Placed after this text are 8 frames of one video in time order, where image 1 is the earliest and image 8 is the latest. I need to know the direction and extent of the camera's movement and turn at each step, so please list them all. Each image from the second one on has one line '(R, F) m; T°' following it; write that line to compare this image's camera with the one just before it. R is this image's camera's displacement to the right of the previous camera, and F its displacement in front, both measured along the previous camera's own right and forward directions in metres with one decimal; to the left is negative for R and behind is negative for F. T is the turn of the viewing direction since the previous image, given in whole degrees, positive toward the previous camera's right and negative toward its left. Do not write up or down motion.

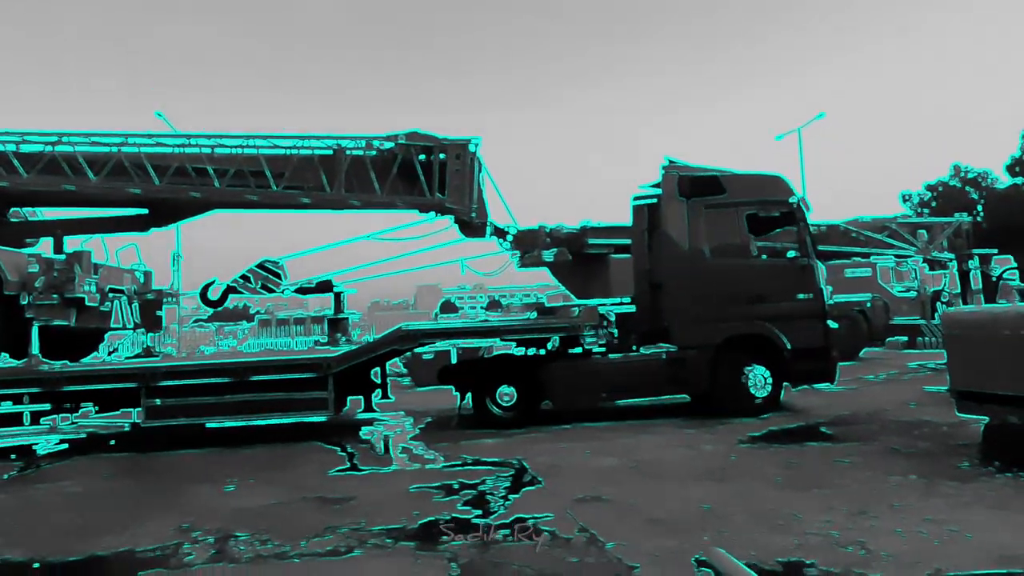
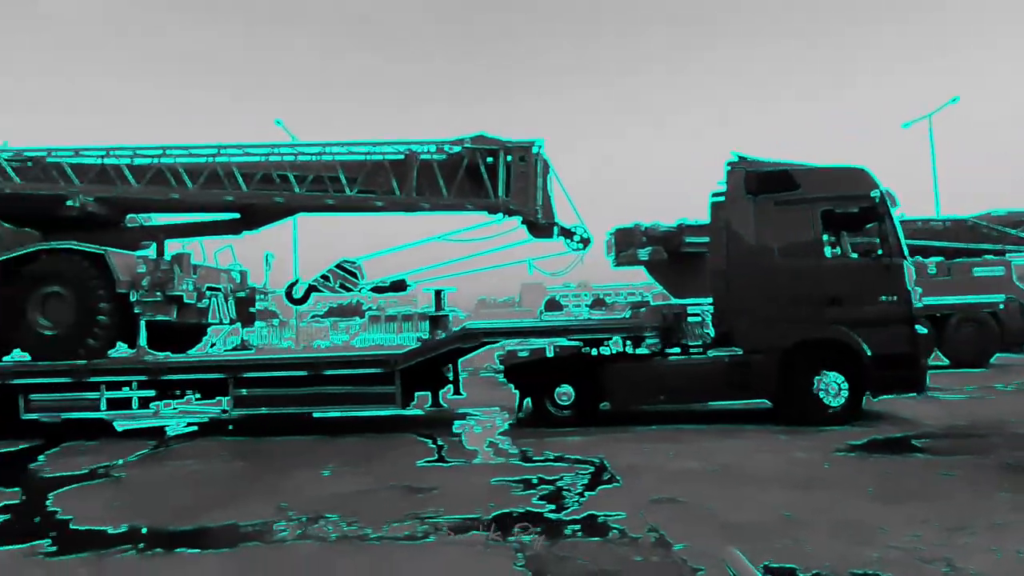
(+0.3, -0.1) m; -9°
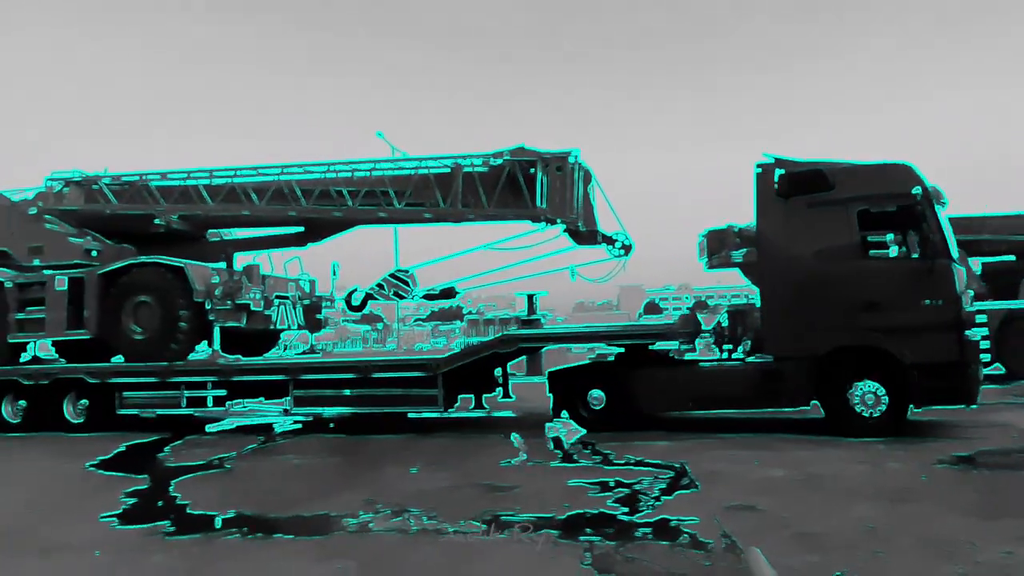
(+0.4, -0.1) m; -9°
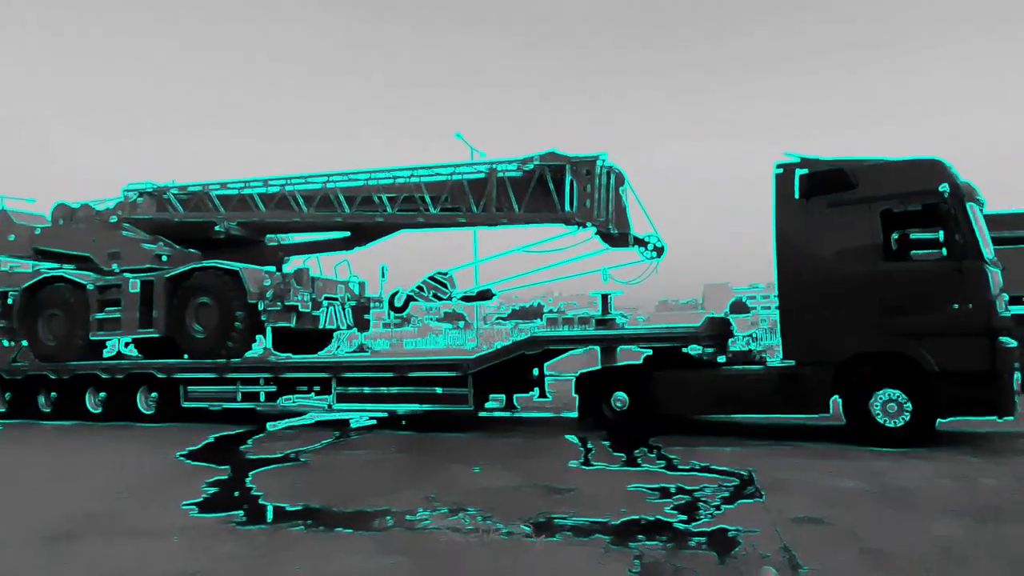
(+0.3, -0.1) m; -7°
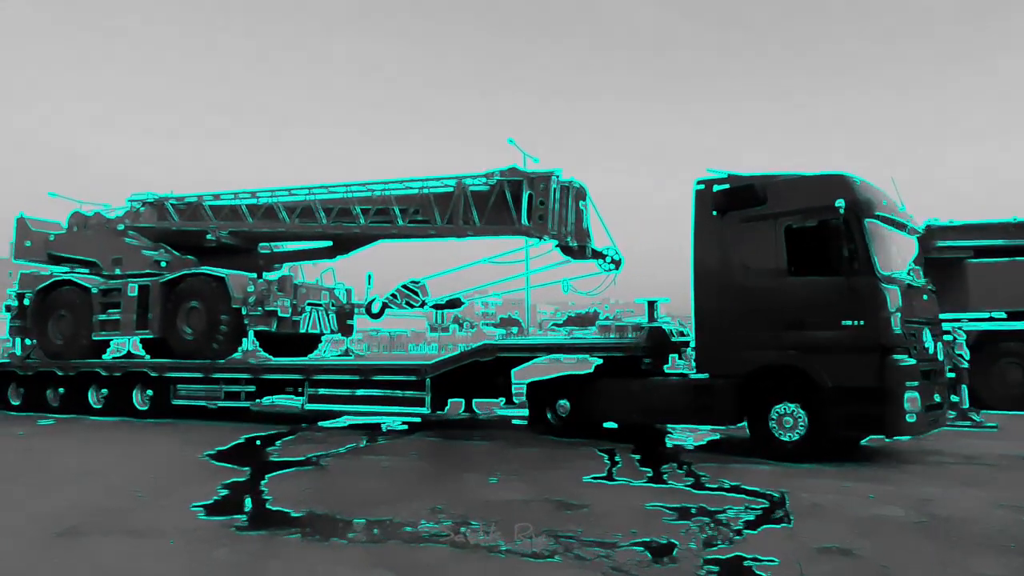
(+0.5, -0.1) m; -4°
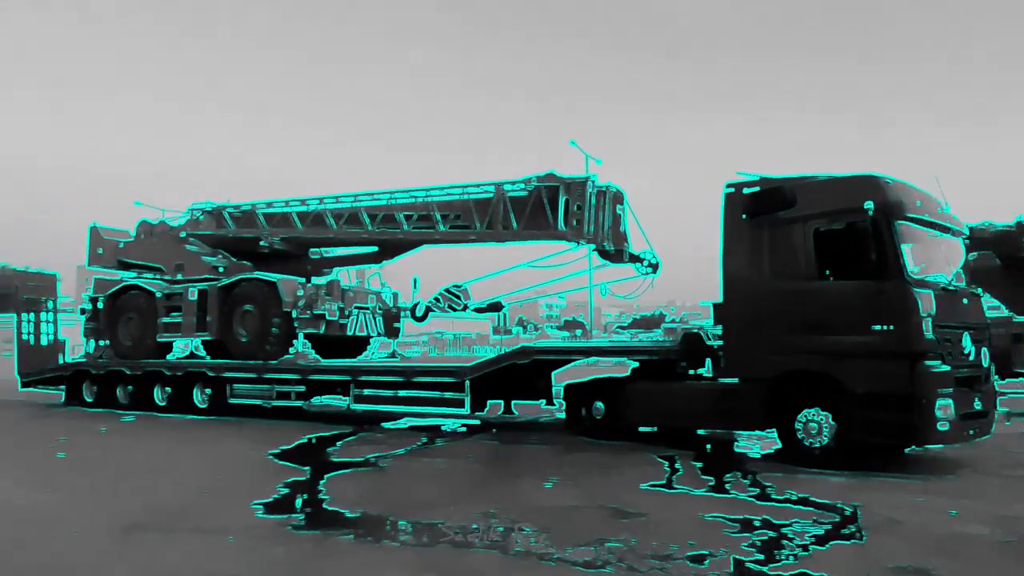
(+0.1, -0.1) m; -5°
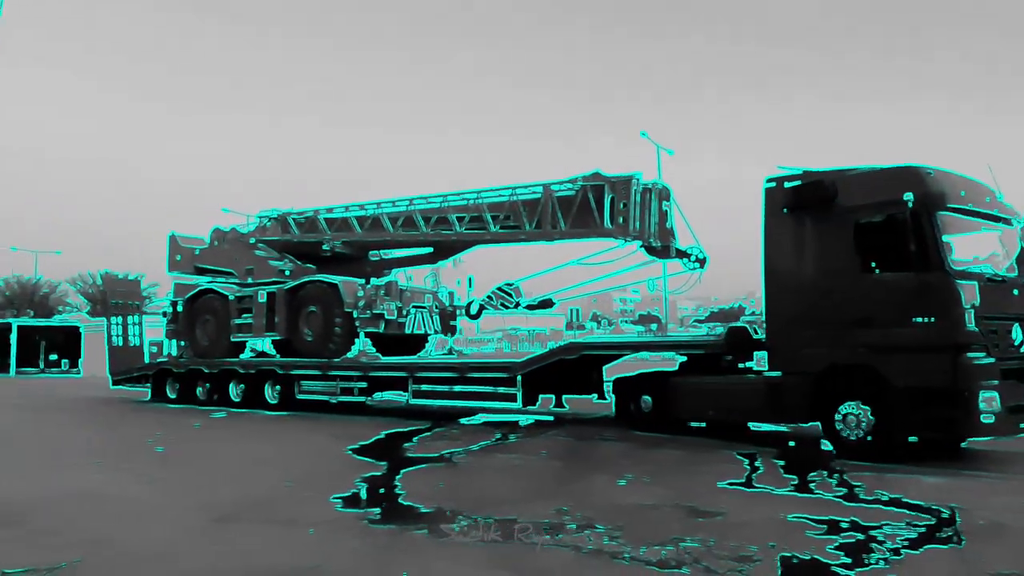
(+0.1, -0.1) m; -6°
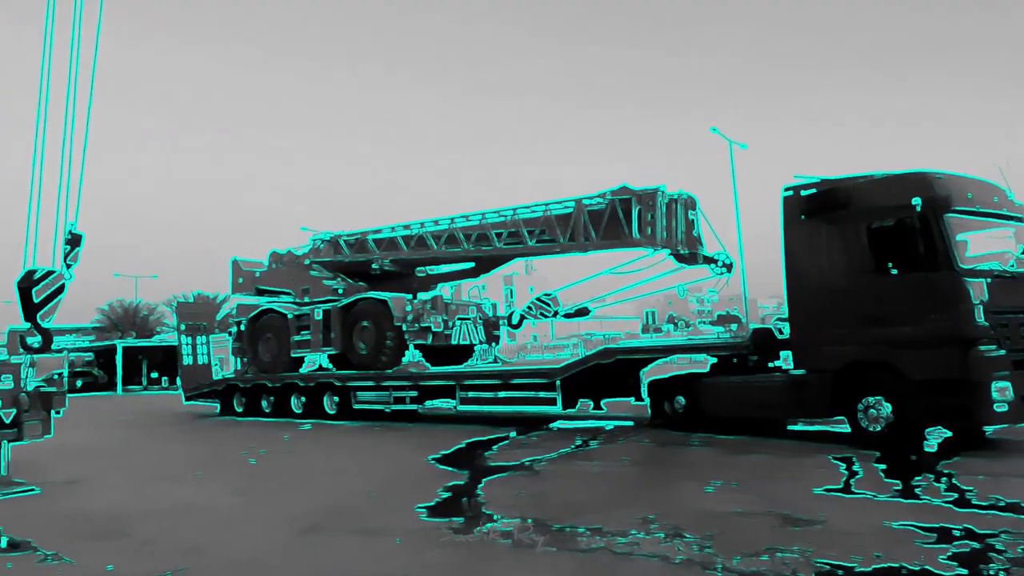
(+0.2, -0.1) m; -6°
